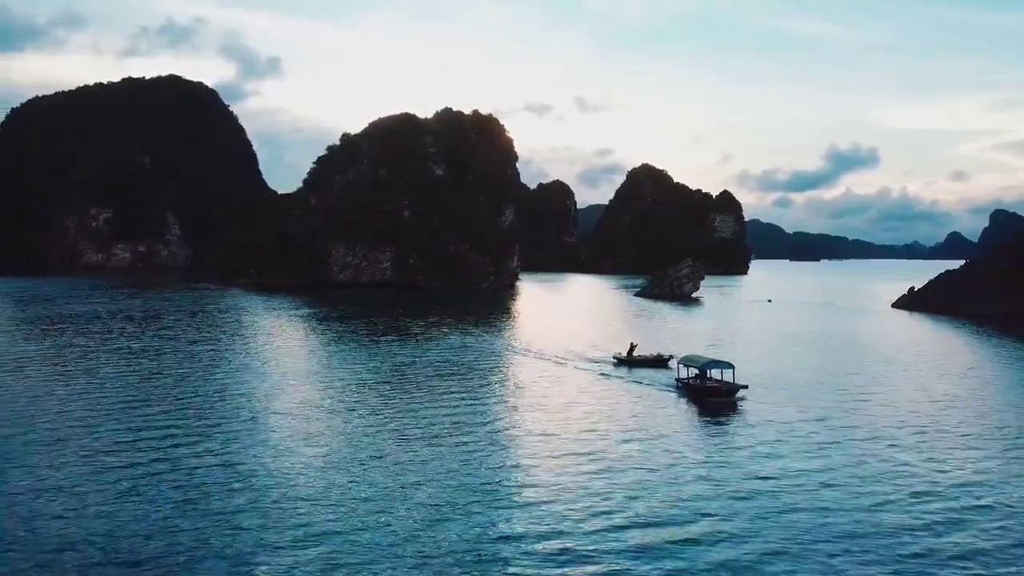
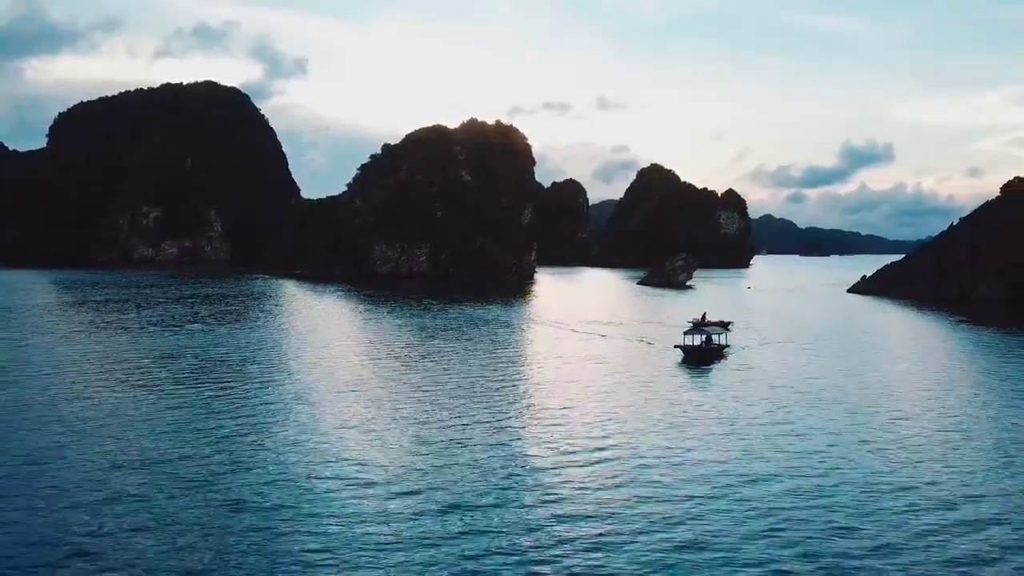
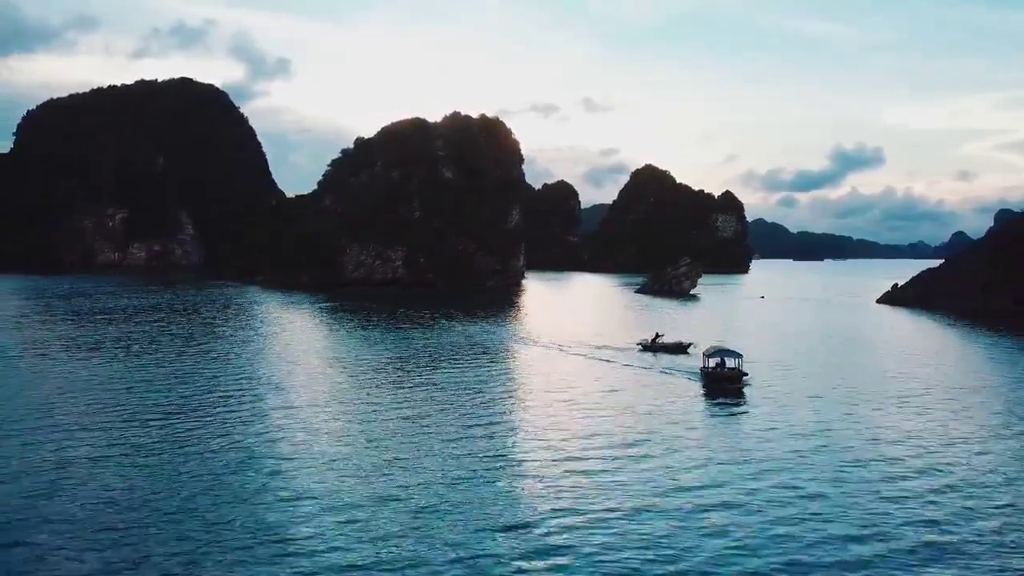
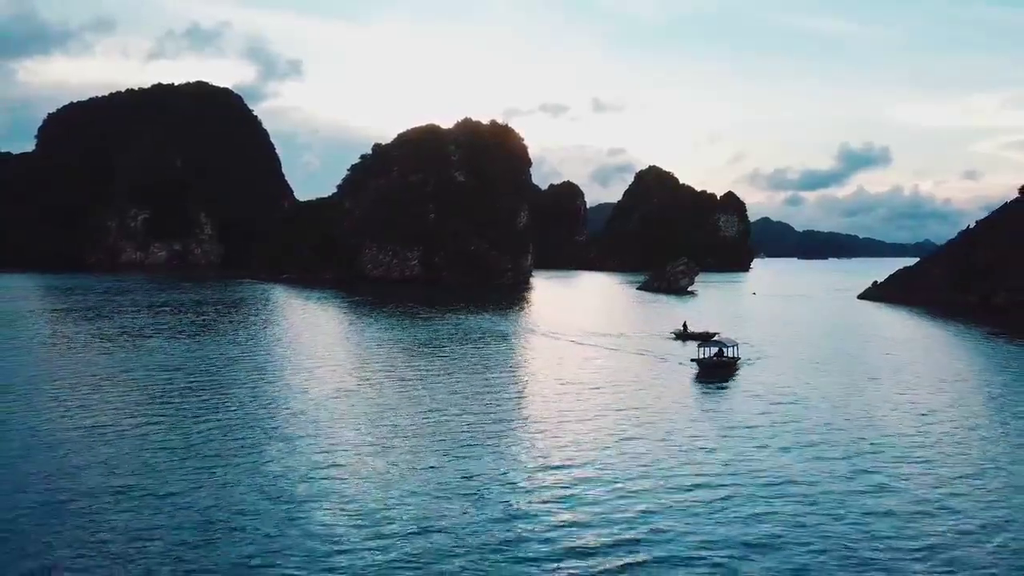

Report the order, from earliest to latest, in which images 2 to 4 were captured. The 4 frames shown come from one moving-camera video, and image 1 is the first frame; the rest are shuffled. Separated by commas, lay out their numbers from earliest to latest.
3, 4, 2
